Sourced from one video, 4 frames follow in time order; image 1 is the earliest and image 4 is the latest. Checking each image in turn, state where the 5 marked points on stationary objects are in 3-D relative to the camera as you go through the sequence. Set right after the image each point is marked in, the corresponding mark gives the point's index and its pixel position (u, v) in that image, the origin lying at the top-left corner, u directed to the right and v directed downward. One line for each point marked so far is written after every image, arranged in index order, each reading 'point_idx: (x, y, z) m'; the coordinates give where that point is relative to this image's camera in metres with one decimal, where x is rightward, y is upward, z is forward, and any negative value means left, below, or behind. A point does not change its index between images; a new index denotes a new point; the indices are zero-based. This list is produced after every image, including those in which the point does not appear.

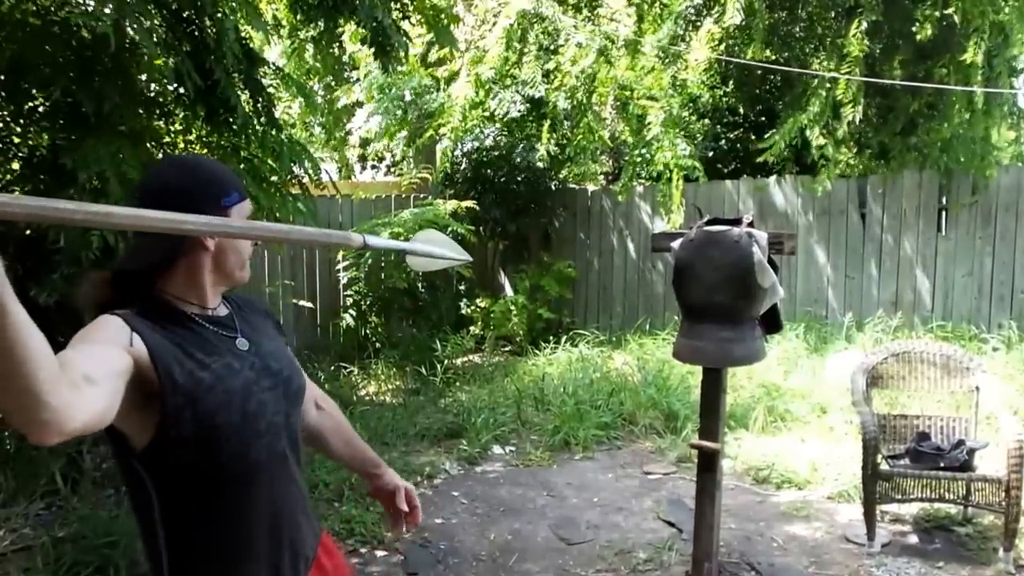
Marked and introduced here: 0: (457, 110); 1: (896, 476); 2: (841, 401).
0: (-0.4, +1.3, +7.0) m
1: (+1.5, -0.7, +3.7) m
2: (+1.9, -0.7, +5.5) m
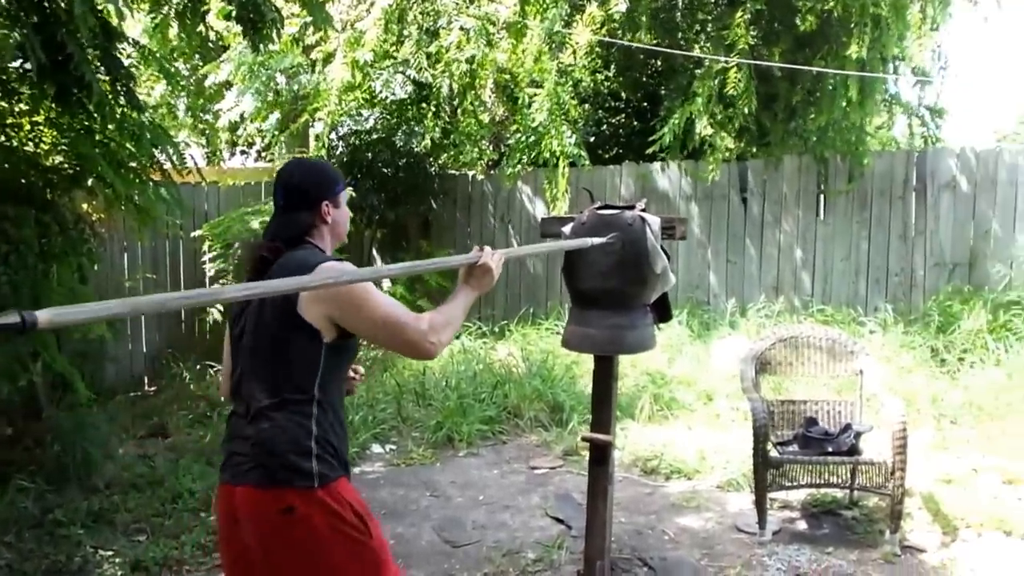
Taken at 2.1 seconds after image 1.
0: (-1.3, +1.4, +6.7) m
1: (+1.0, -0.7, +3.6) m
2: (+1.2, -0.6, +5.5) m
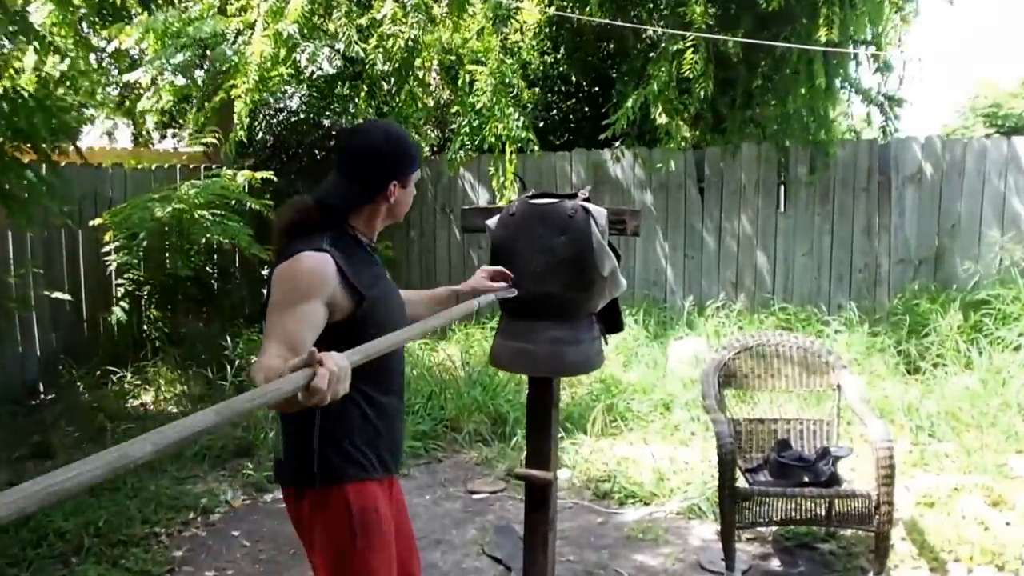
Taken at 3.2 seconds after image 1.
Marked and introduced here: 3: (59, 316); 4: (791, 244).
0: (-1.6, +1.4, +6.0) m
1: (+0.8, -0.7, +3.2) m
2: (+0.9, -0.6, +5.0) m
3: (-2.8, -0.2, +5.8) m
4: (+1.9, +0.3, +6.4) m
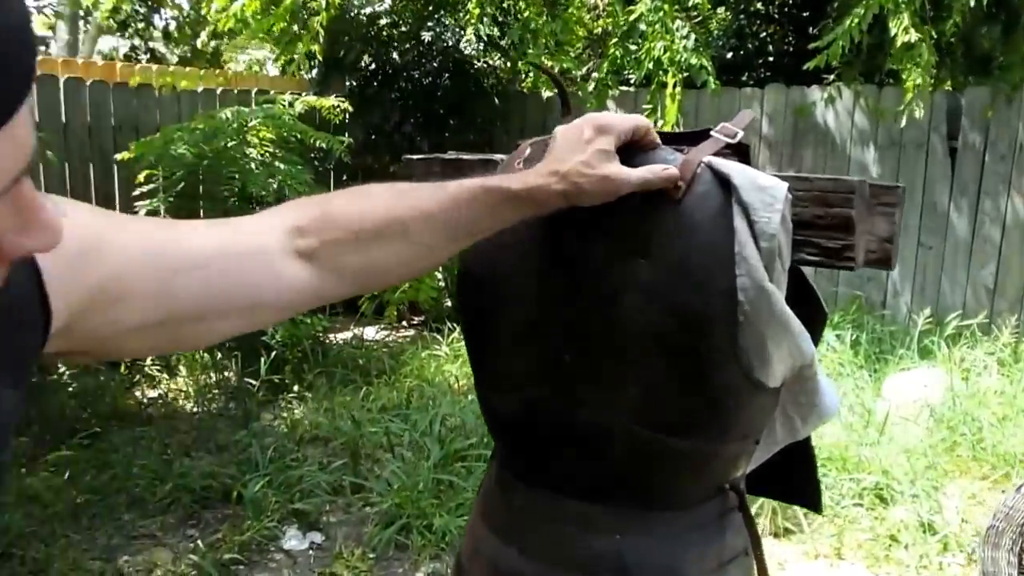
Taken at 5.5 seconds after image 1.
0: (-0.8, +1.6, +4.5) m
1: (+0.8, -0.8, +1.4) m
2: (+1.3, -0.6, +3.1) m
3: (-2.1, +0.1, +4.6) m
4: (+2.6, +0.2, +4.2) m
